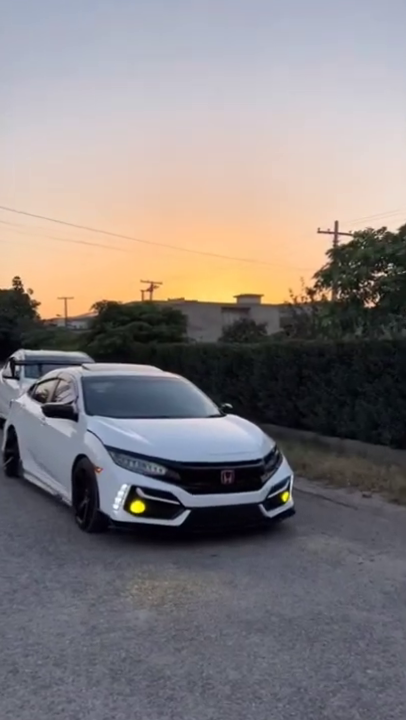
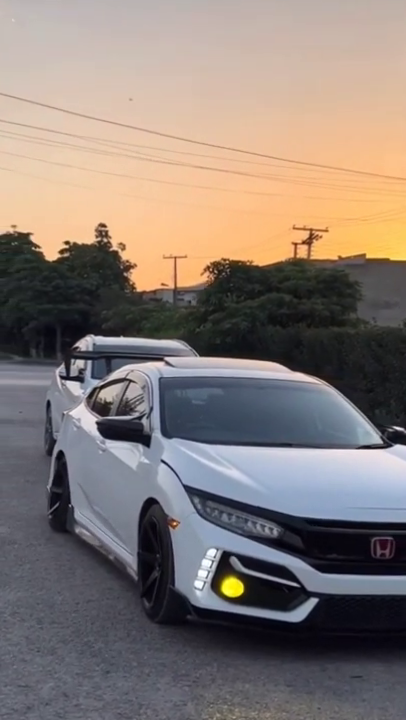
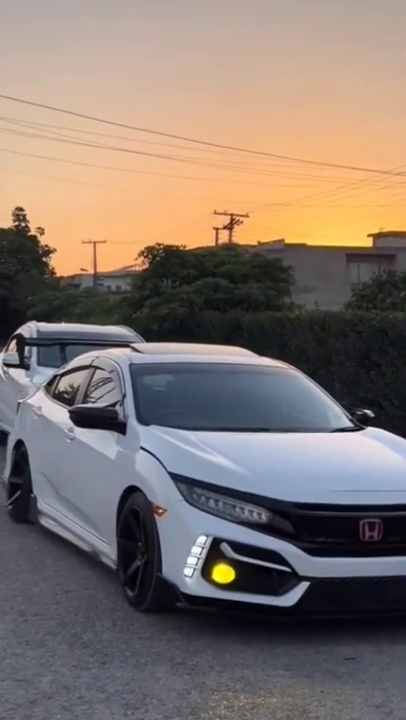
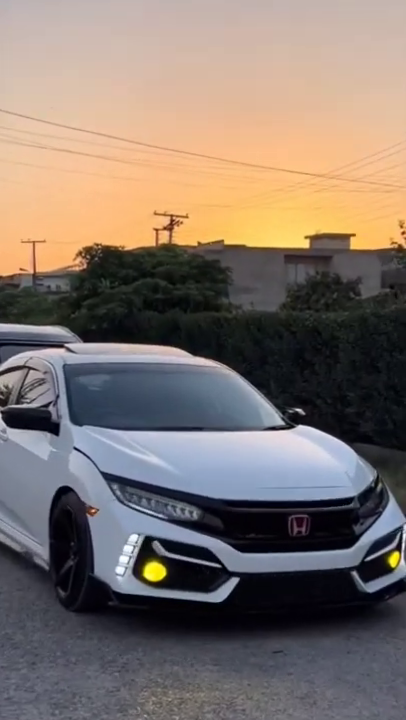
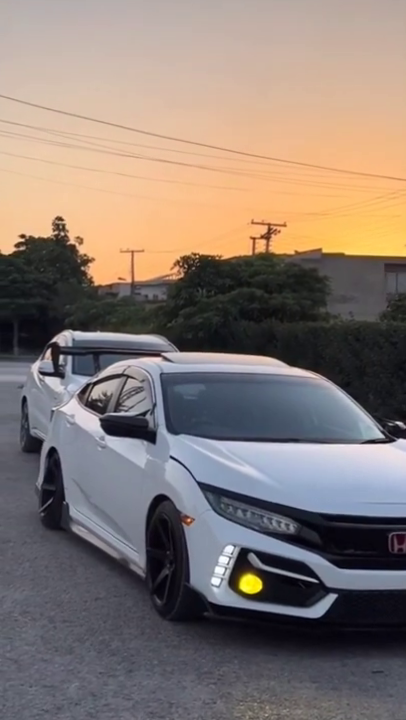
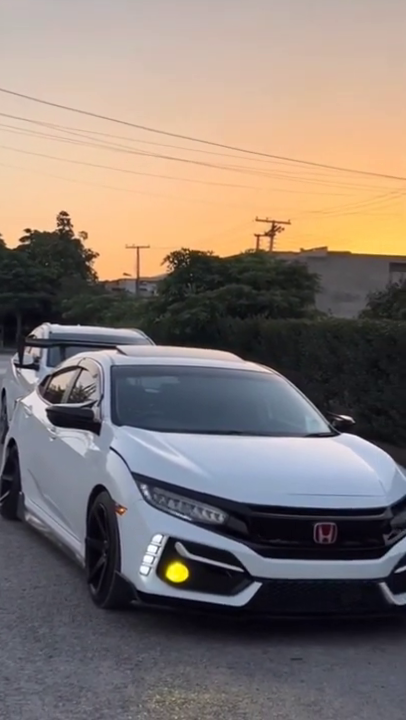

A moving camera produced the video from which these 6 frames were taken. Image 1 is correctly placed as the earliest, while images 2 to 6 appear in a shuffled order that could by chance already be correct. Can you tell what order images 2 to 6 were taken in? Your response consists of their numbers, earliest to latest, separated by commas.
4, 3, 5, 2, 6
